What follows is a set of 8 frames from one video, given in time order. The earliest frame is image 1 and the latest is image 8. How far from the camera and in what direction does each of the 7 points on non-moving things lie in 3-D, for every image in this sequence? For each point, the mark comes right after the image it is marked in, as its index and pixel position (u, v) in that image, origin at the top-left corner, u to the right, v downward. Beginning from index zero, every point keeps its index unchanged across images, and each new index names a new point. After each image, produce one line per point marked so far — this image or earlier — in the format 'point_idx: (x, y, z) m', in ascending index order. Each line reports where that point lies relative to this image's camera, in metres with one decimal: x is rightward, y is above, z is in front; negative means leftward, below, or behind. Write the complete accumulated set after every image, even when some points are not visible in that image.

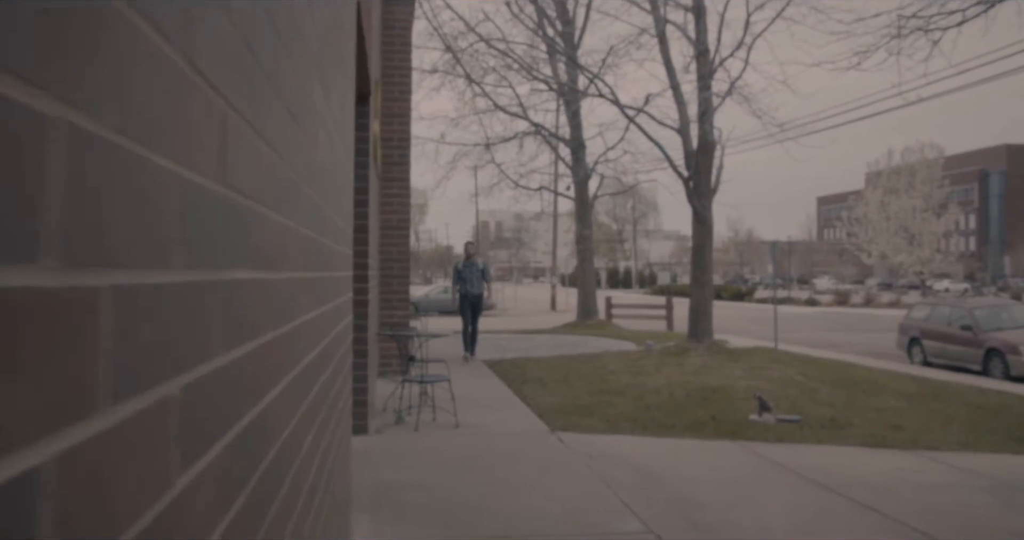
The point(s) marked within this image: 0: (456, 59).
0: (-1.1, +4.1, +20.0) m
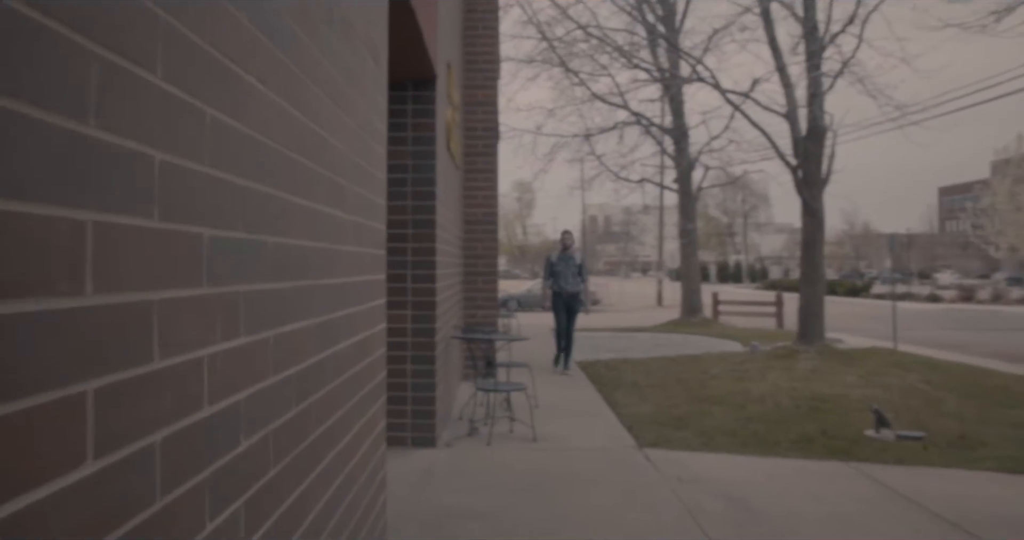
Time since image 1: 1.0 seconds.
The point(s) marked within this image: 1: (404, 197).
0: (+0.8, +4.1, +19.2) m
1: (-0.7, +0.5, +6.9) m
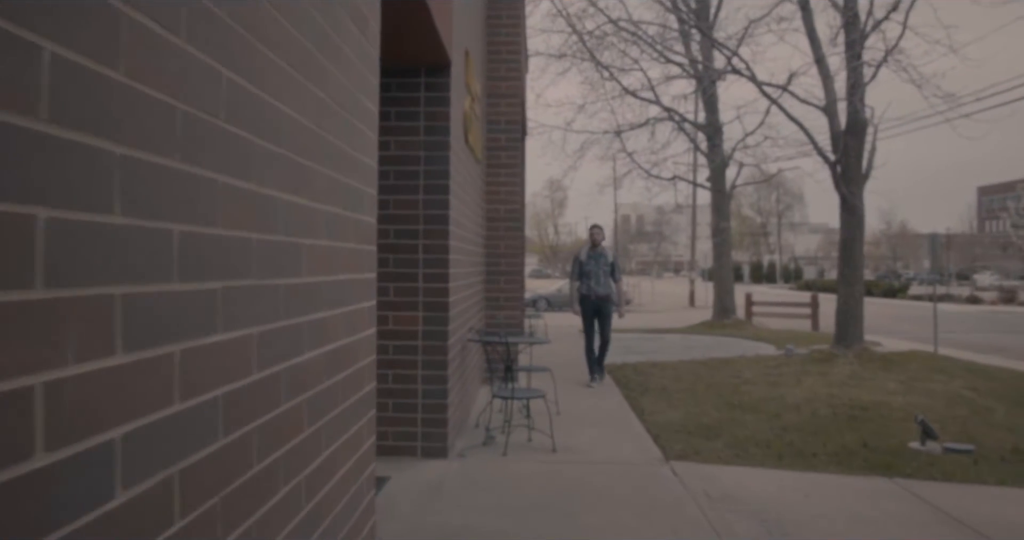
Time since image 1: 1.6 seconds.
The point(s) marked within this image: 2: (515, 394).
0: (+1.3, +4.1, +18.7) m
1: (-0.6, +0.5, +6.4) m
2: (0.0, -0.9, +7.1) m
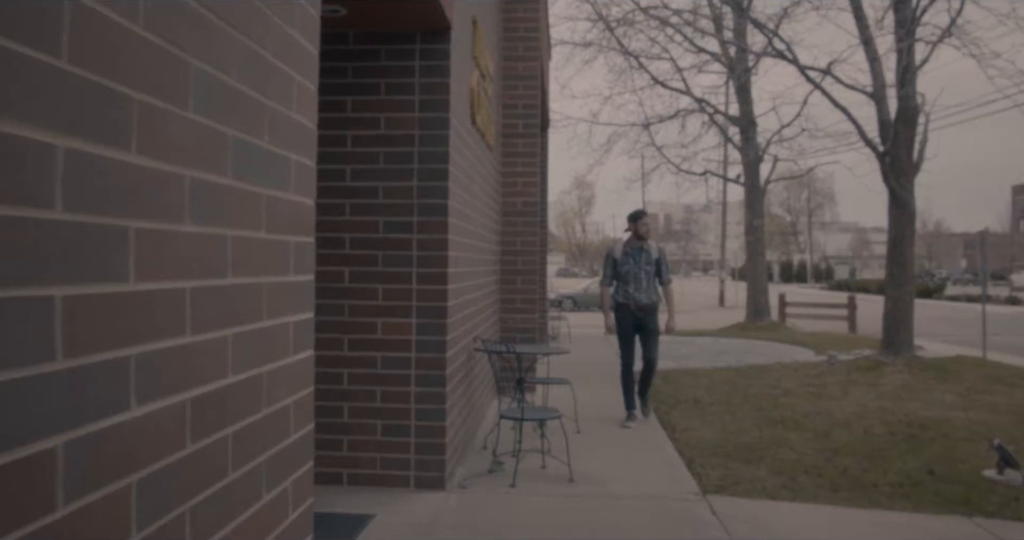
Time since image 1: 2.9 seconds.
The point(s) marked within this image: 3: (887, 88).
0: (+1.7, +4.2, +17.7) m
1: (-0.6, +0.5, +5.5) m
2: (+0.1, -0.9, +6.1) m
3: (+4.3, +2.1, +11.9) m
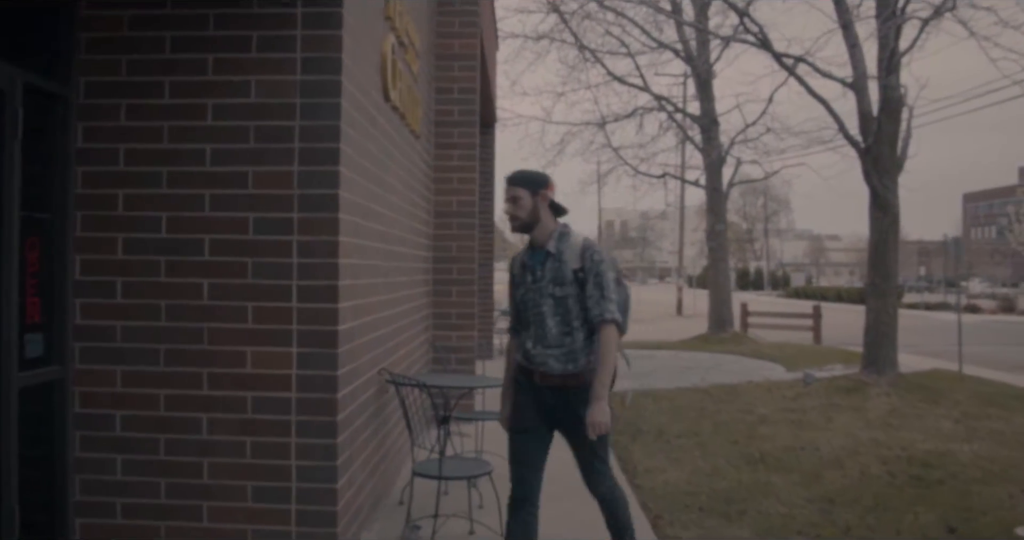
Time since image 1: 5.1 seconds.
0: (+0.8, +4.0, +16.5) m
1: (-0.9, +0.4, +4.2) m
2: (-0.3, -0.9, +4.8) m
3: (+3.7, +2.0, +10.8) m
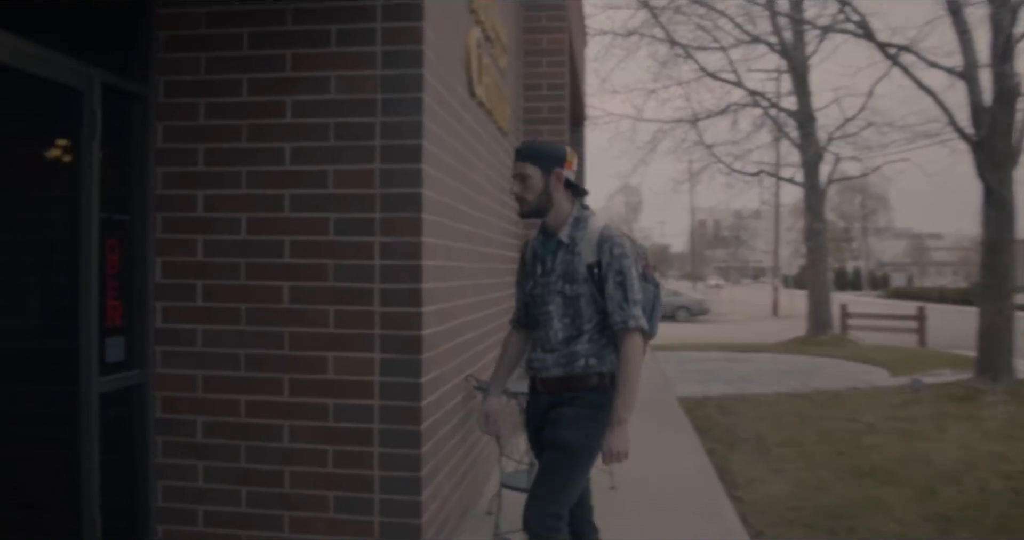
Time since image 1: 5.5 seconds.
0: (+2.2, +4.0, +16.1) m
1: (-0.6, +0.4, +4.0) m
2: (+0.1, -0.9, +4.6) m
3: (+4.6, +2.0, +10.2) m
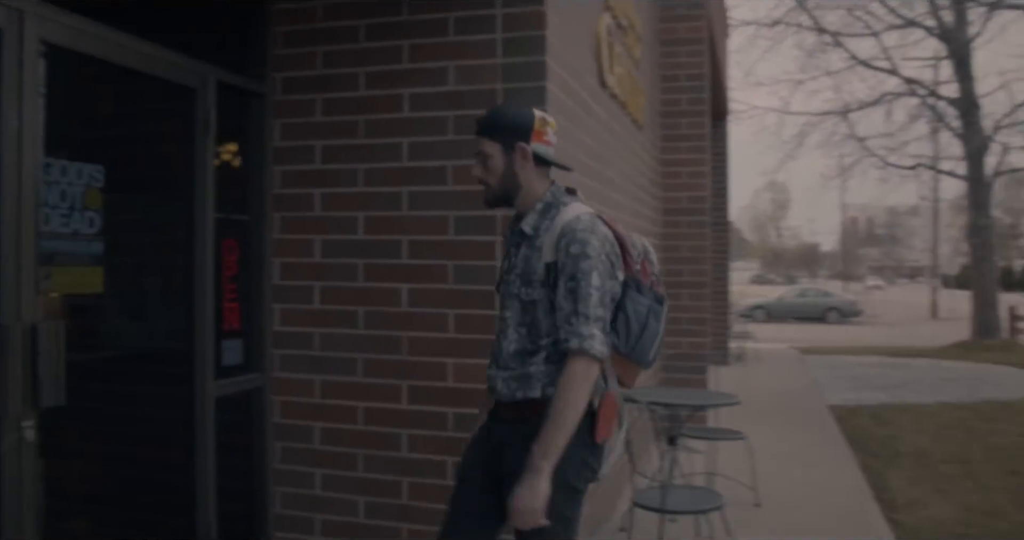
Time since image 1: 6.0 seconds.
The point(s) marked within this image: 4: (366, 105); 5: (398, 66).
0: (+4.3, +4.0, +15.4) m
1: (-0.1, +0.4, +3.8) m
2: (+0.7, -0.9, +4.3) m
3: (+5.9, +2.0, +9.2) m
4: (-0.5, +0.6, +3.9) m
5: (-0.4, +0.8, +3.9) m
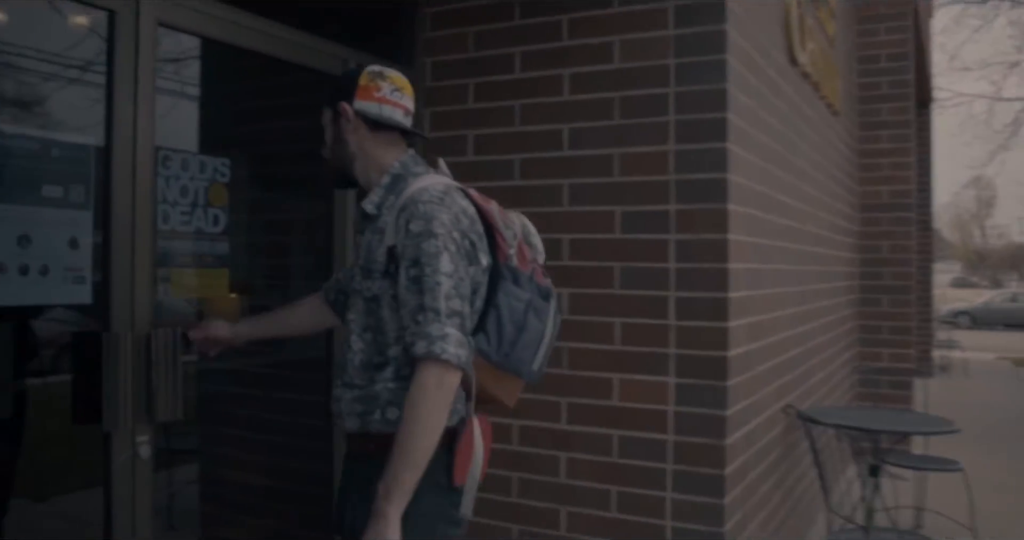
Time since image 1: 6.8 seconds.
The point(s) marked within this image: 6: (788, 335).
0: (+6.8, +4.0, +14.0) m
1: (+0.5, +0.4, +3.3) m
2: (+1.3, -0.9, +3.7) m
3: (+7.3, +2.0, +7.6) m
4: (0.0, +0.6, +3.5) m
5: (+0.2, +0.8, +3.5) m
6: (+1.1, -0.3, +4.2) m
